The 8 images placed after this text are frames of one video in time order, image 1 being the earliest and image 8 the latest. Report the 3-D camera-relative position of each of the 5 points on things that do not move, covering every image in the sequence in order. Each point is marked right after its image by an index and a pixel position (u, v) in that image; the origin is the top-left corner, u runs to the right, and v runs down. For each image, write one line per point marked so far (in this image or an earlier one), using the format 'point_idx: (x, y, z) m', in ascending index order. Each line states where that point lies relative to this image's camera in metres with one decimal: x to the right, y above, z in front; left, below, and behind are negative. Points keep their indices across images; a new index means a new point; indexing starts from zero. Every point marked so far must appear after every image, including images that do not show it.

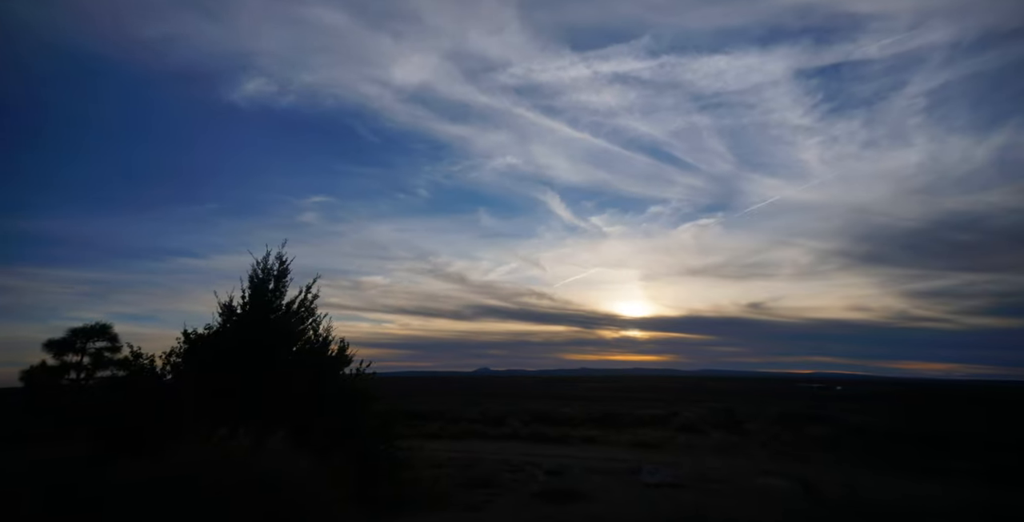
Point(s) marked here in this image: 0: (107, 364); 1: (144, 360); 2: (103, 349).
0: (-10.7, -2.7, +14.2) m
1: (-7.1, -1.9, +10.4) m
2: (-11.5, -2.5, +15.0) m
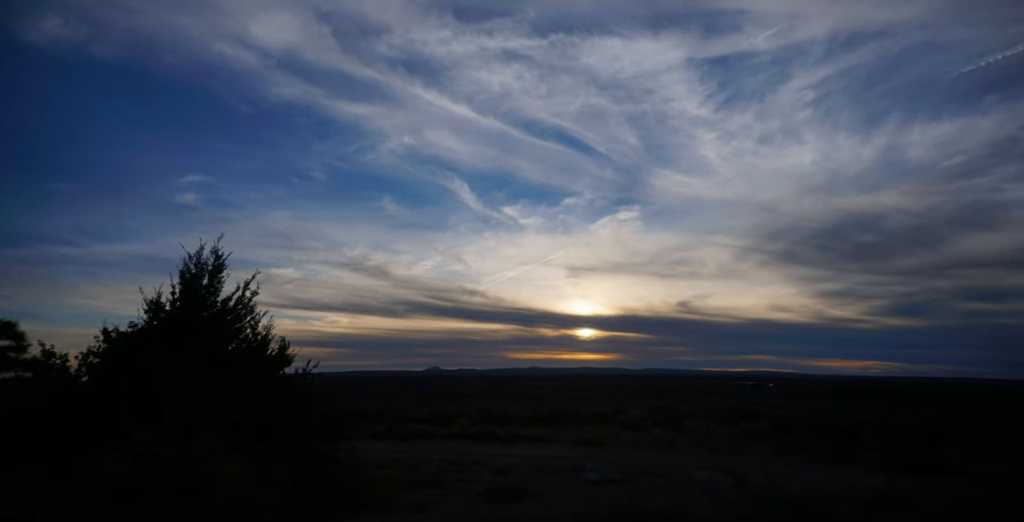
0: (-12.5, -2.6, +13.4) m
1: (-8.6, -1.9, +10.1) m
2: (-13.4, -2.3, +14.2) m
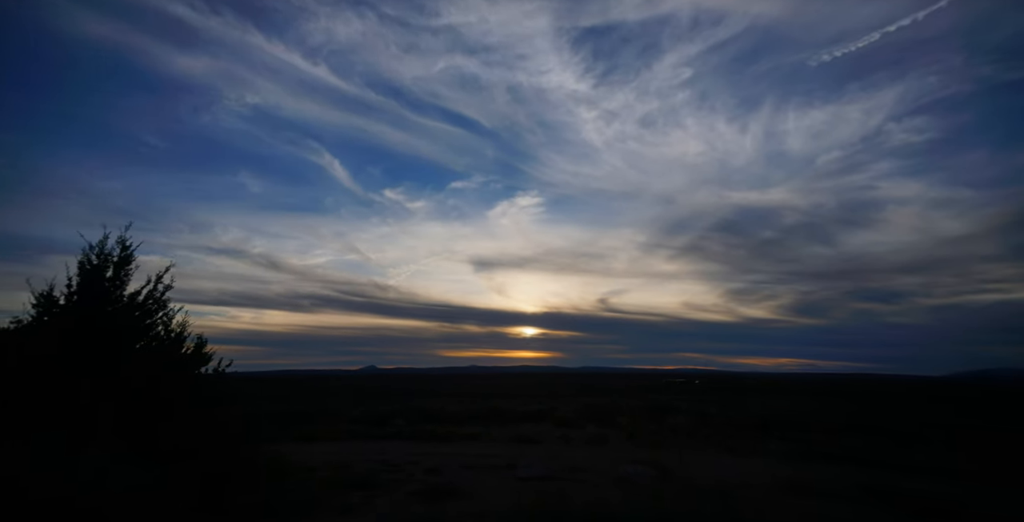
0: (-14.6, -2.2, +11.6) m
1: (-10.3, -1.5, +8.6) m
2: (-15.5, -1.9, +12.2) m
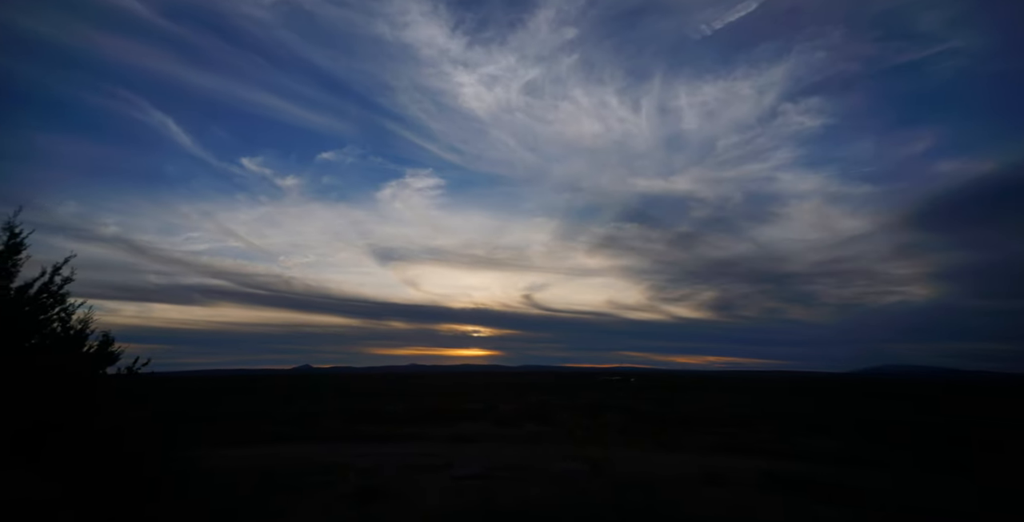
0: (-16.5, -1.7, +9.4) m
1: (-11.8, -1.2, +6.9) m
2: (-17.4, -1.4, +9.9) m
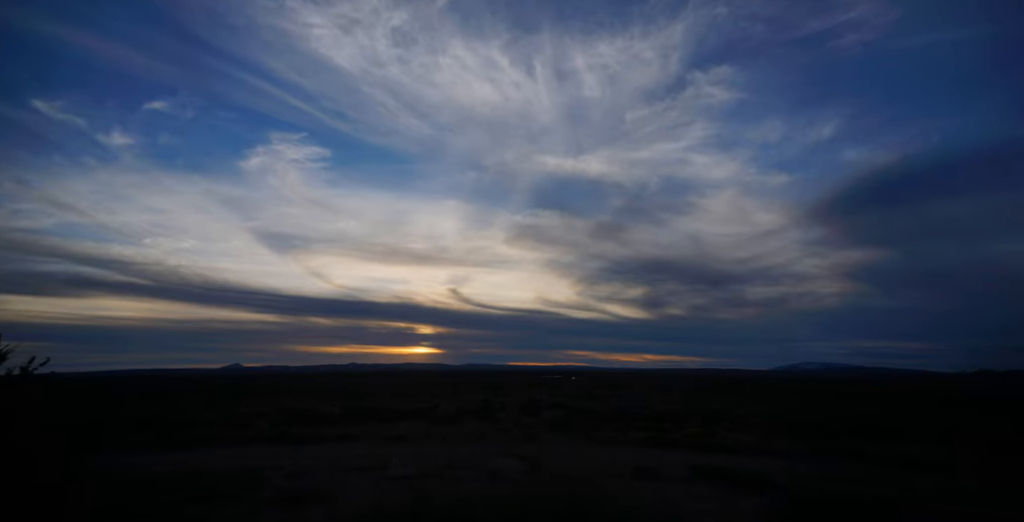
0: (-17.9, -1.3, +6.8) m
1: (-13.1, -0.8, +4.9) m
2: (-18.9, -0.9, +7.3) m
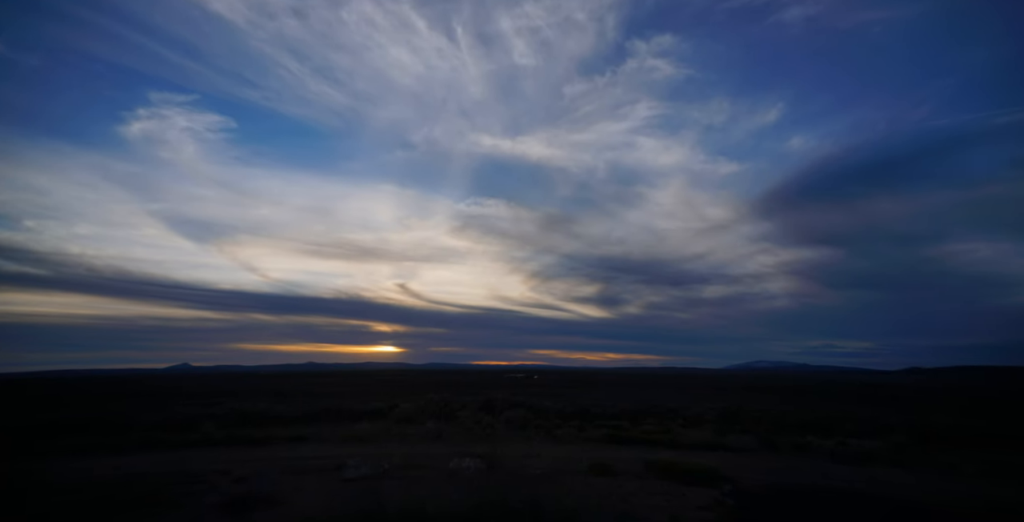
0: (-18.7, -0.9, +5.0) m
1: (-13.7, -0.5, +3.4) m
2: (-19.7, -0.6, +5.4) m
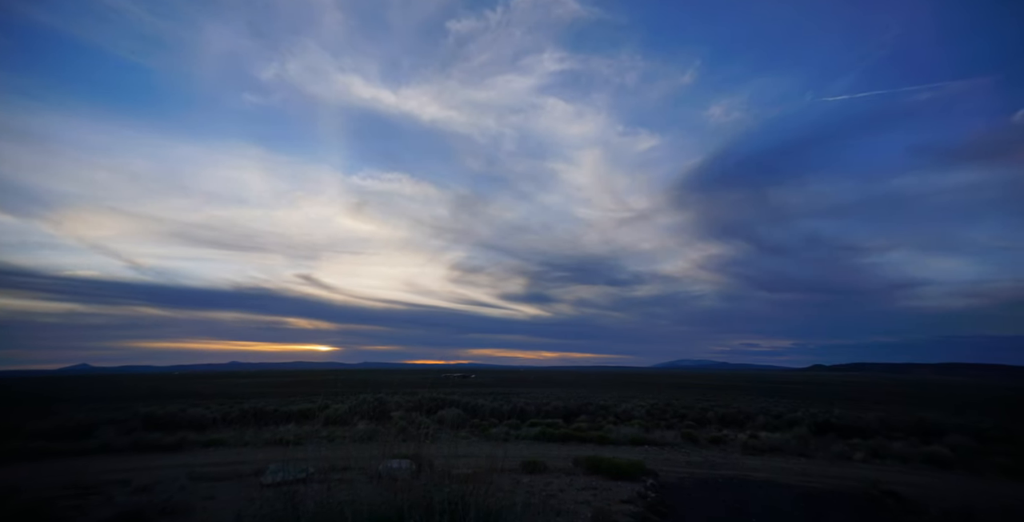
0: (-19.6, -0.3, +1.7) m
1: (-14.5, 0.0, +0.7) m
2: (-20.7, 0.0, +2.0) m
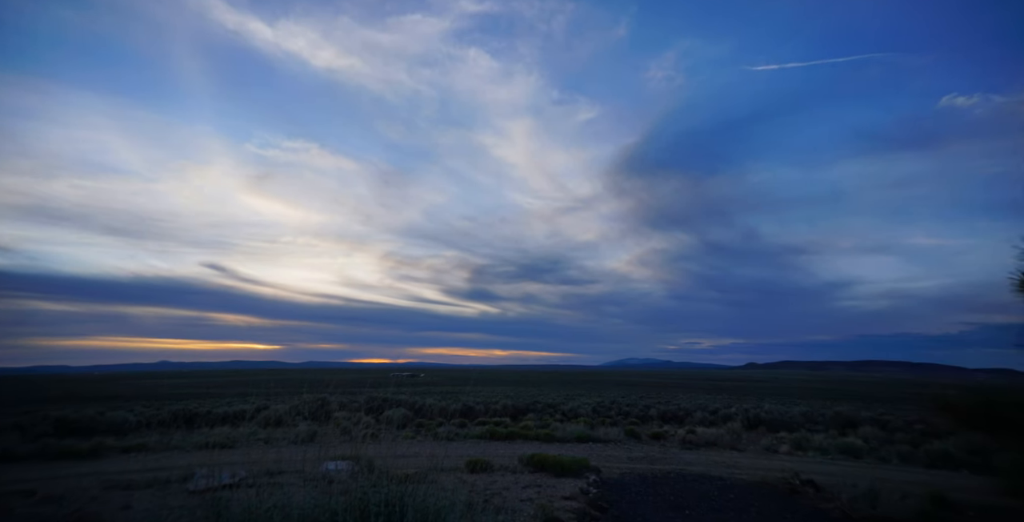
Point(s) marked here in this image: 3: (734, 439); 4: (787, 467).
0: (-20.0, +0.2, -1.0) m
1: (-14.8, +0.4, -1.5) m
2: (-21.1, +0.6, -0.8) m
3: (+7.3, -5.9, +17.4) m
4: (+7.0, -5.1, +13.1) m
